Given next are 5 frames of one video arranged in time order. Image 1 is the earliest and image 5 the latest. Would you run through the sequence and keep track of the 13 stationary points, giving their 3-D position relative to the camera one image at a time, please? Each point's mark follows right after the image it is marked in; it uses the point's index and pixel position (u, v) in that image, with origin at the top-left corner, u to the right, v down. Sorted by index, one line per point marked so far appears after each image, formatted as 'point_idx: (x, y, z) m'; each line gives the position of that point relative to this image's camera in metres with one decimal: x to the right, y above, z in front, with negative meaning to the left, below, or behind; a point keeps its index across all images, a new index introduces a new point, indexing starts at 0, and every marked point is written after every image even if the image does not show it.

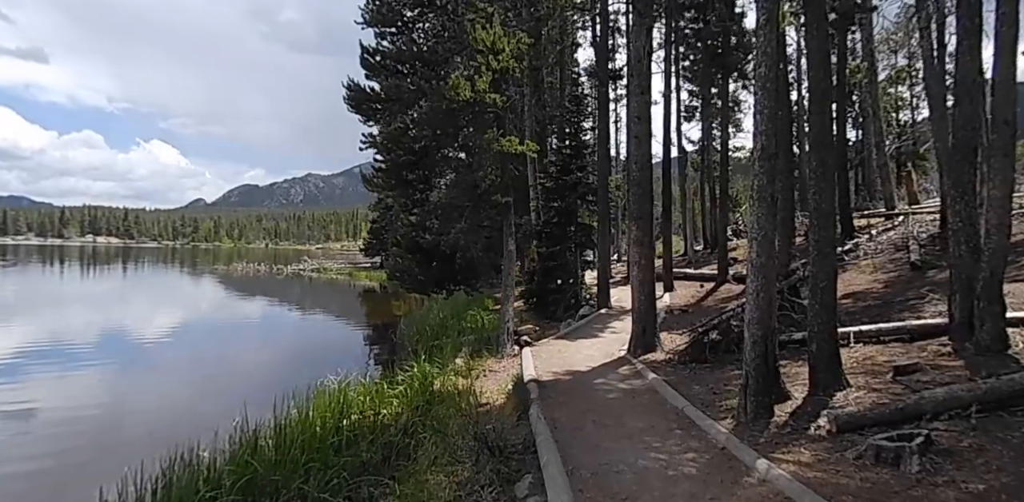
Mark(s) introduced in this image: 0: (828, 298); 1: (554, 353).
0: (+3.3, -0.5, +6.5) m
1: (+0.7, -1.8, +10.8) m
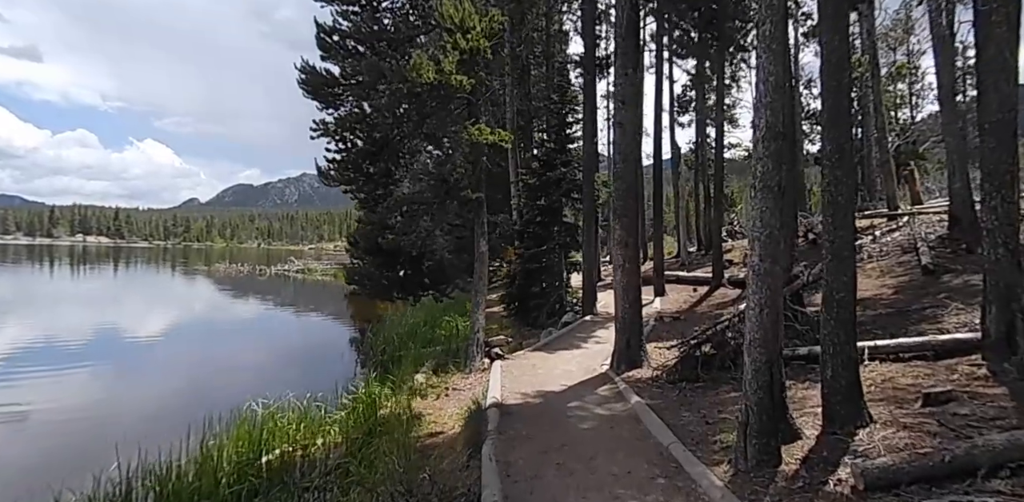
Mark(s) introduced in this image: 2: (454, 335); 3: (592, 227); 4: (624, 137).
0: (+2.8, -0.5, +5.3) m
1: (+0.2, -1.8, +9.5) m
2: (-1.2, -1.8, +12.8) m
3: (+2.0, +0.6, +15.5) m
4: (+1.7, +1.7, +9.5) m
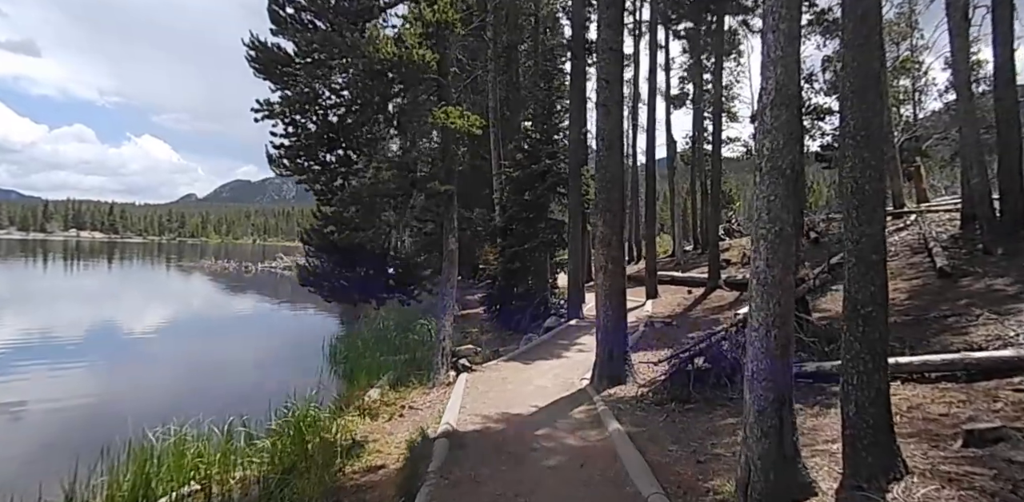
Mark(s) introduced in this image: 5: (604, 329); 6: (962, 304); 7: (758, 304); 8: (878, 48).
0: (+2.4, -0.5, +4.2) m
1: (-0.2, -1.8, +8.4) m
2: (-1.7, -1.7, +11.6) m
3: (+1.5, +0.6, +14.4) m
4: (+1.3, +1.7, +8.3) m
5: (+1.2, -1.0, +8.2) m
6: (+6.9, -0.8, +9.6) m
7: (+1.5, -0.3, +3.8) m
8: (+2.5, +1.4, +4.3) m
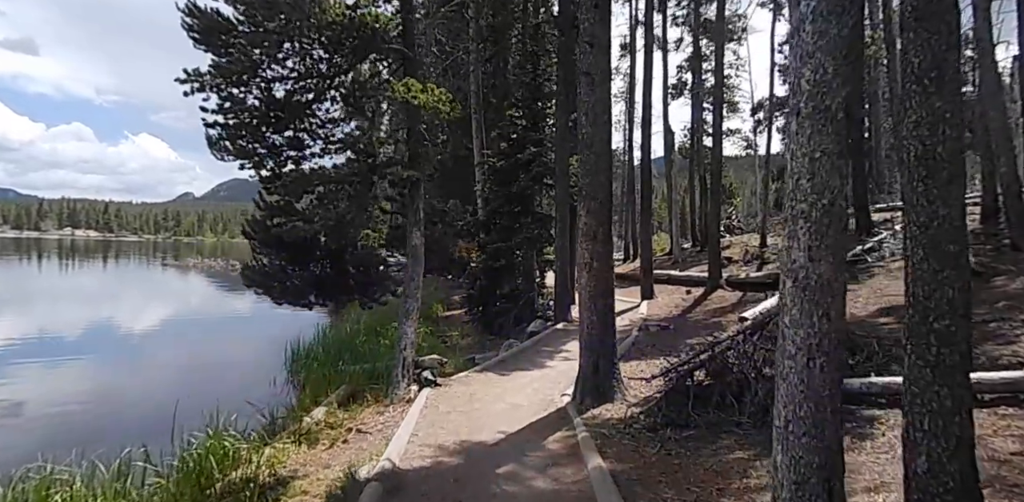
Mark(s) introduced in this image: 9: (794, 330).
0: (+2.1, -0.5, +2.9) m
1: (-0.6, -1.7, +7.2) m
2: (-2.0, -1.6, +10.4) m
3: (+1.2, +0.7, +13.2) m
4: (+0.9, +1.8, +7.0) m
5: (+0.8, -1.0, +7.0) m
6: (+6.6, -0.7, +8.3) m
7: (+1.2, -0.3, +2.6) m
8: (+2.2, +1.5, +3.1) m
9: (+1.2, -0.4, +2.6) m
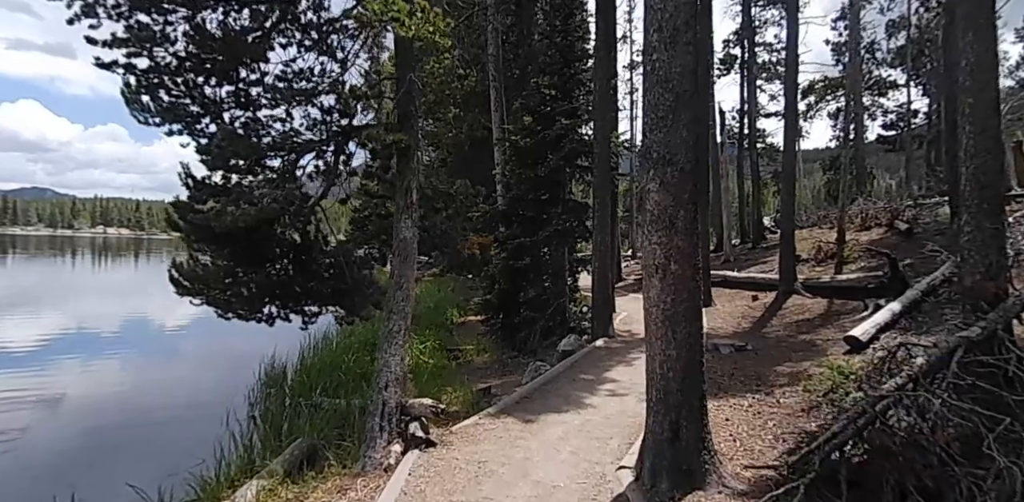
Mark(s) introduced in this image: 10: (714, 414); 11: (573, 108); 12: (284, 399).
0: (+2.1, -0.5, +0.3) m
1: (-0.4, -1.7, +4.7) m
2: (-1.7, -1.6, +7.9) m
3: (+1.6, +0.8, +10.6) m
4: (+1.1, +1.8, +4.5) m
5: (+1.0, -0.9, +4.4) m
6: (+6.8, -0.7, +5.5) m
7: (+1.2, -0.3, 0.0) m
8: (+2.3, +1.5, +0.5) m
9: (+1.2, -0.4, 0.0) m
10: (+1.9, -1.5, +5.7) m
11: (+1.1, +2.6, +11.3) m
12: (-2.7, -1.8, +7.5) m
